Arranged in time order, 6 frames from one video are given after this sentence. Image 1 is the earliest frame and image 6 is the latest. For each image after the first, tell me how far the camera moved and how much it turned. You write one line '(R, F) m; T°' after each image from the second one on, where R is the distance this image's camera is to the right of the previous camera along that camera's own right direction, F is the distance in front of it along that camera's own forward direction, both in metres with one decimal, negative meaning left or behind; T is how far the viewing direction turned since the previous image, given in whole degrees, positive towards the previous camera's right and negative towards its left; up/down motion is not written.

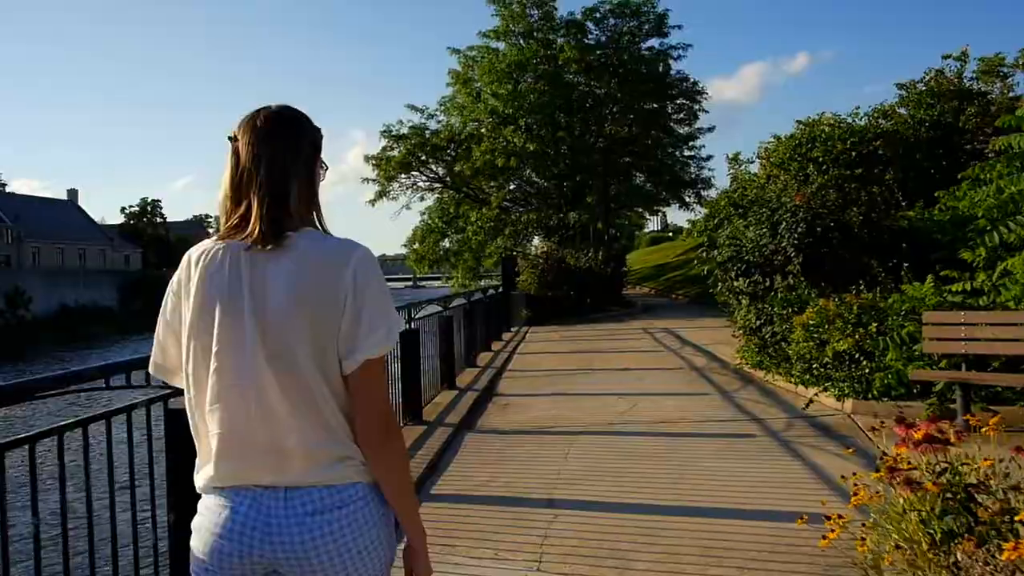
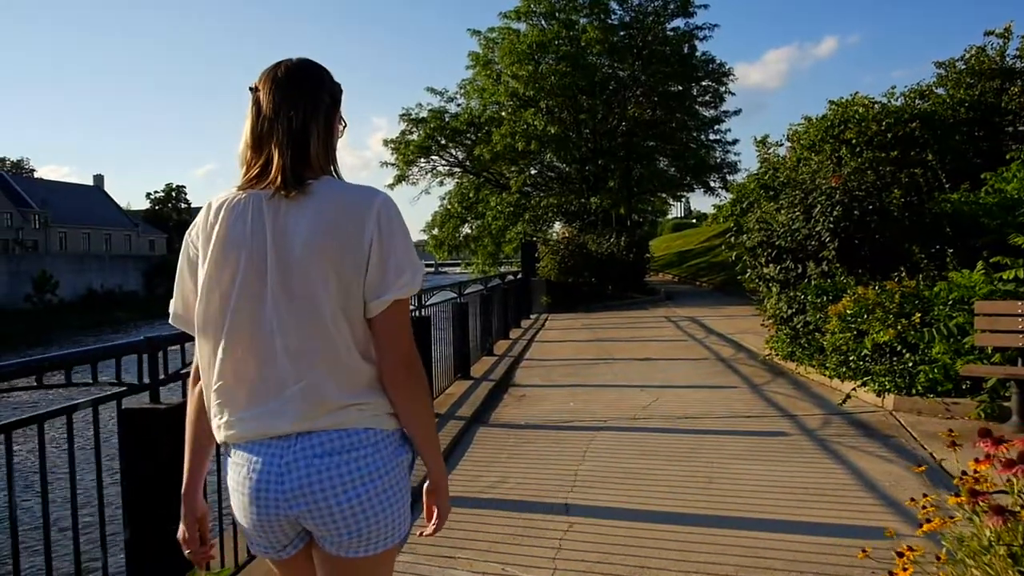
(+0.1, +0.5) m; -2°
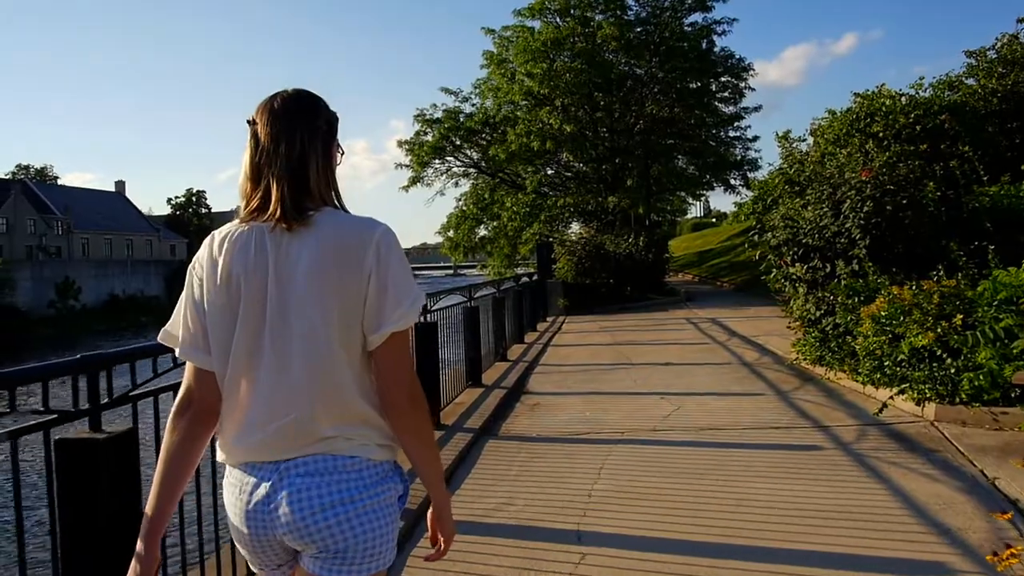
(+0.1, +0.4) m; -1°
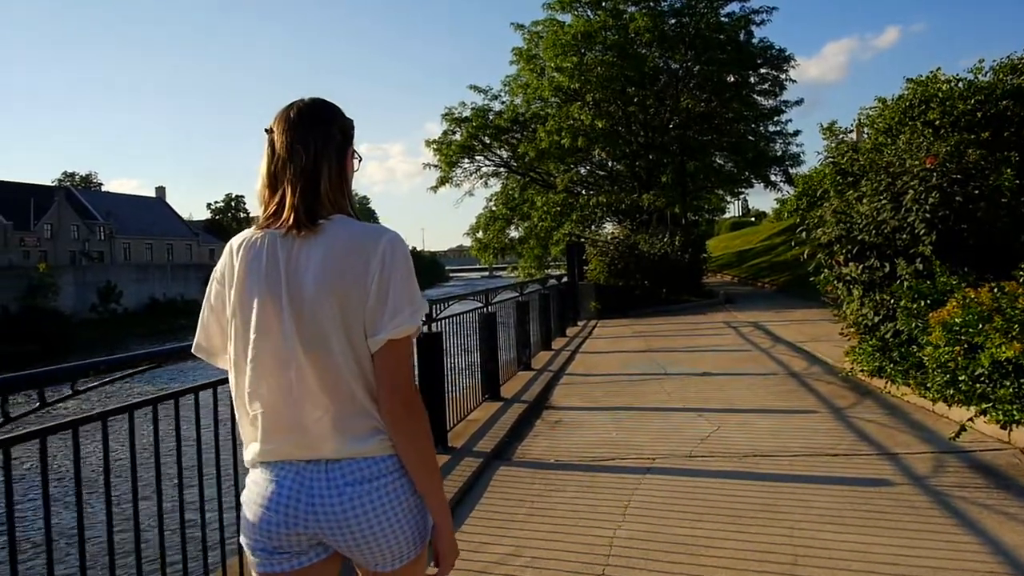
(+0.2, +0.8) m; -3°
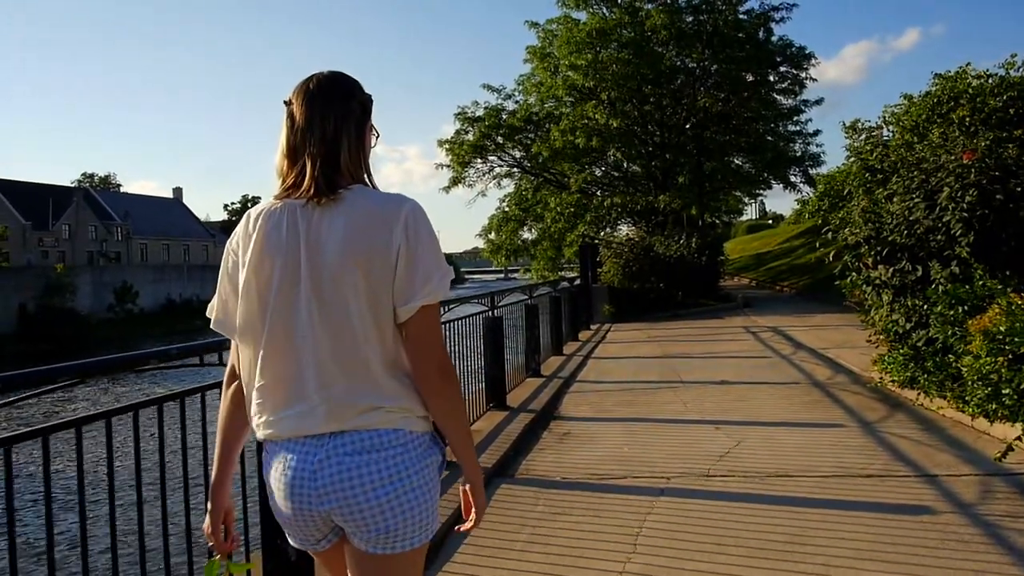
(+0.1, +0.5) m; -1°
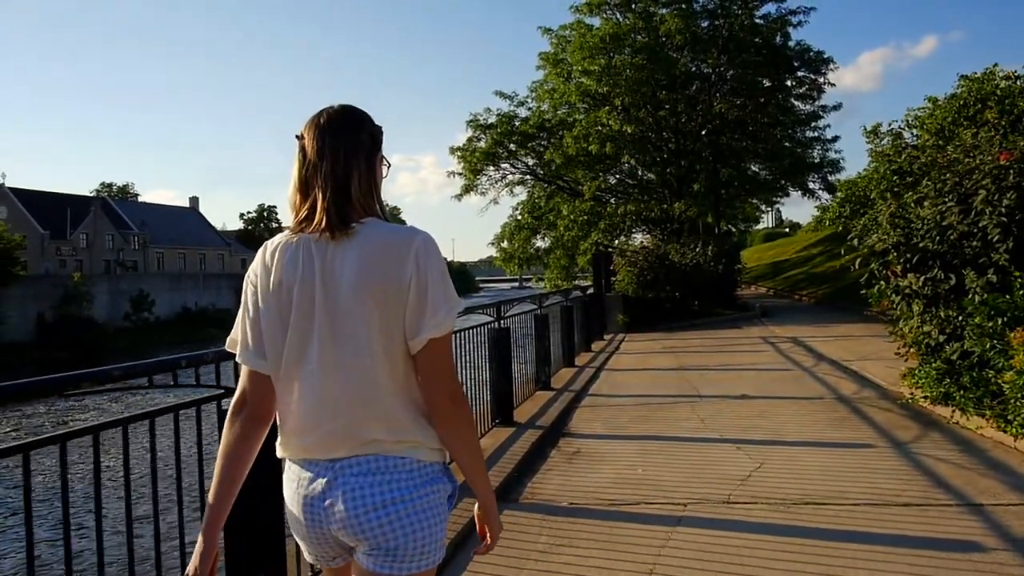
(+0.1, +0.4) m; -1°
